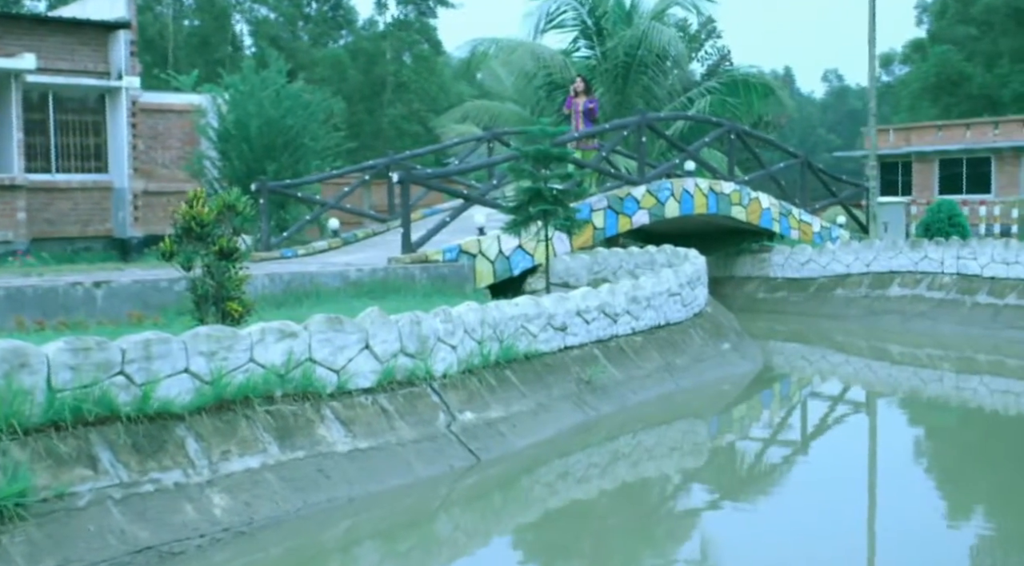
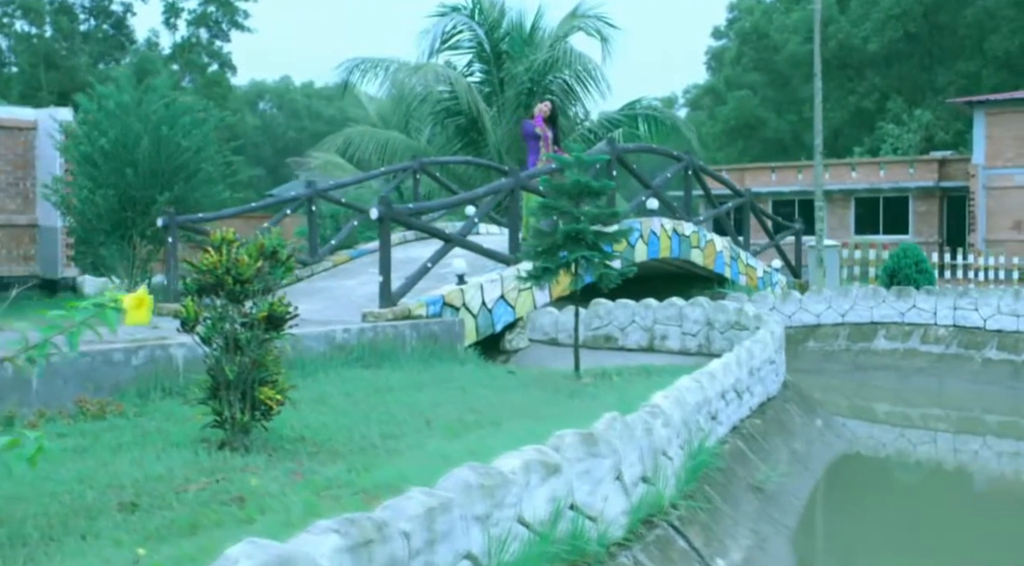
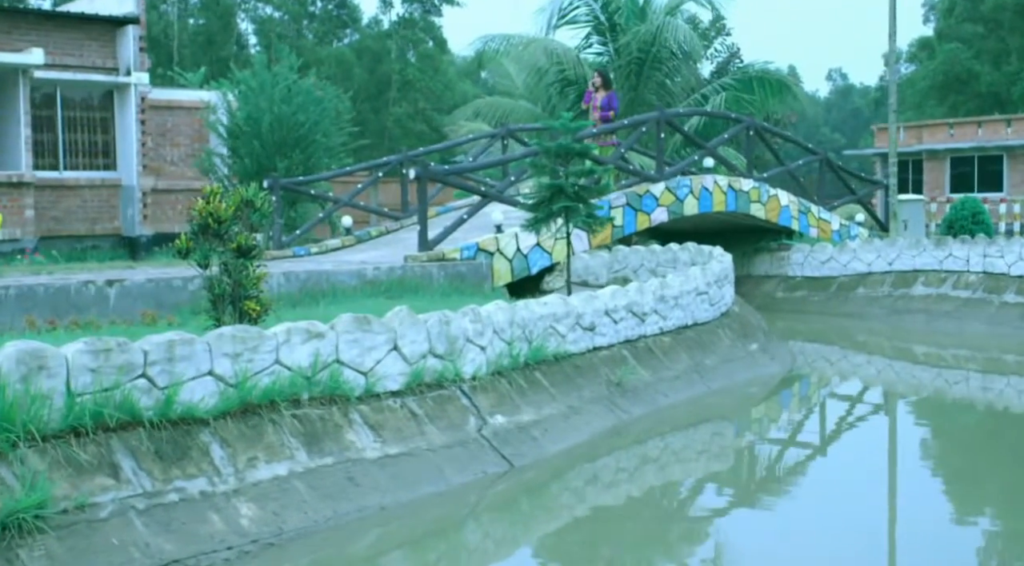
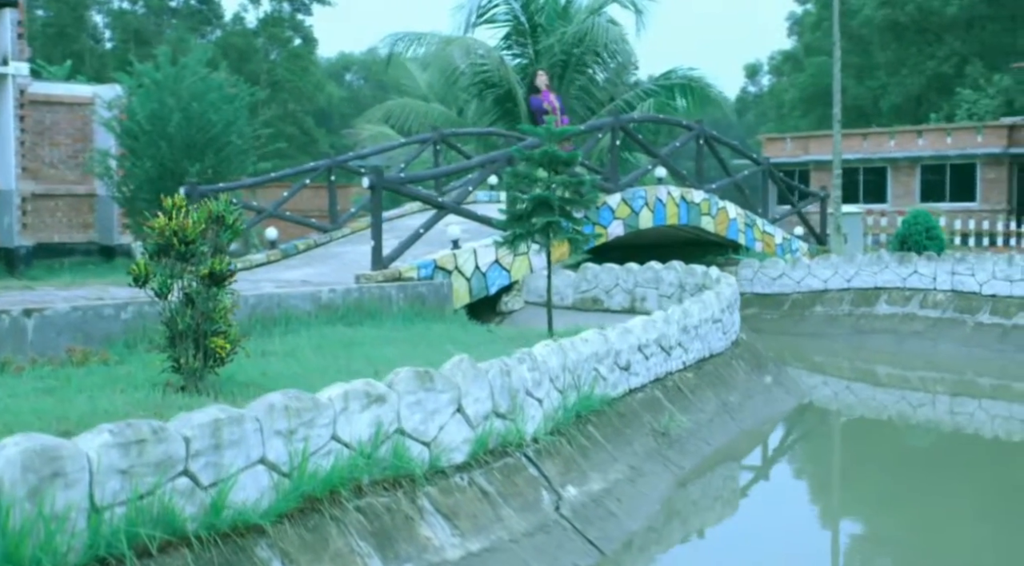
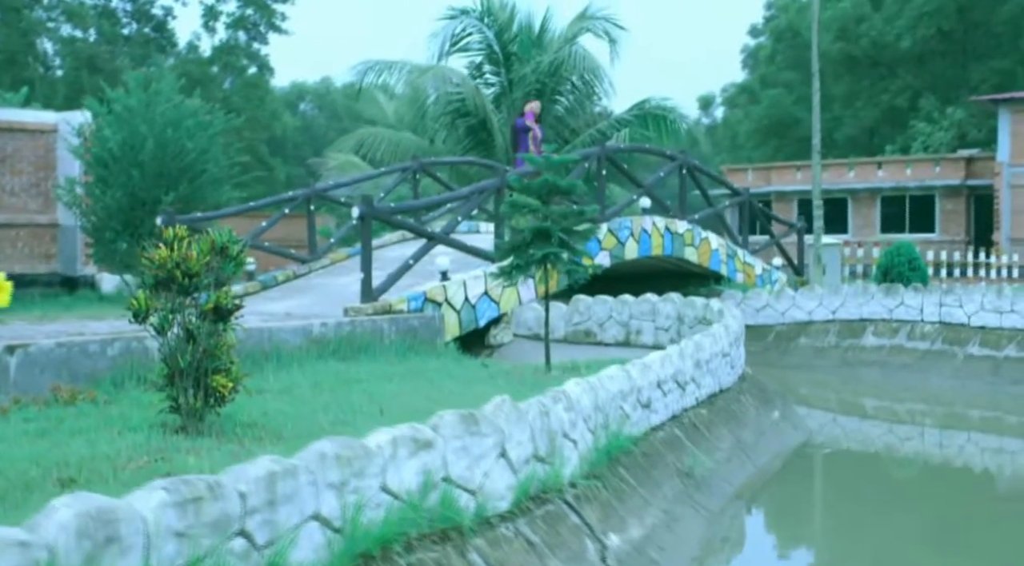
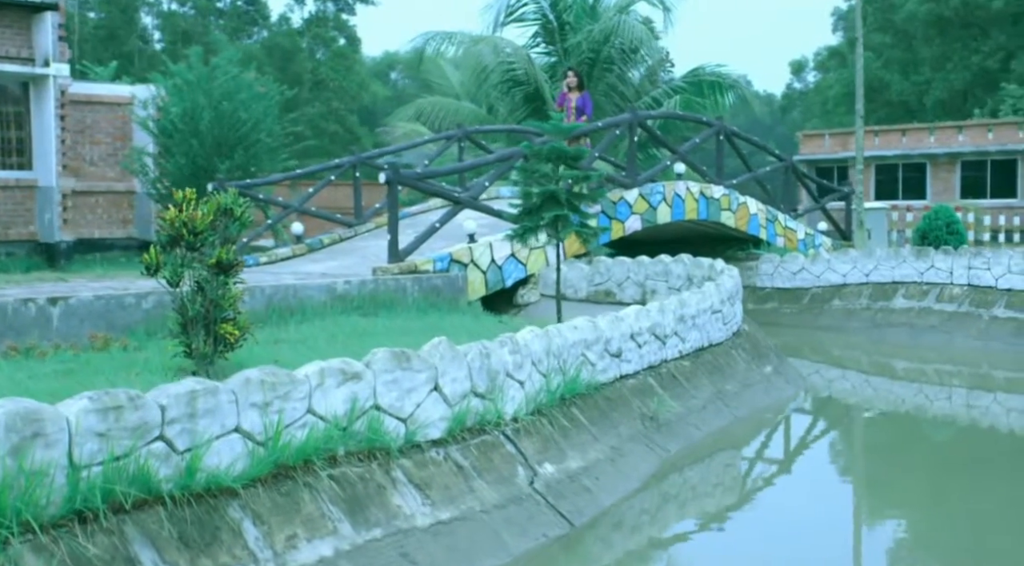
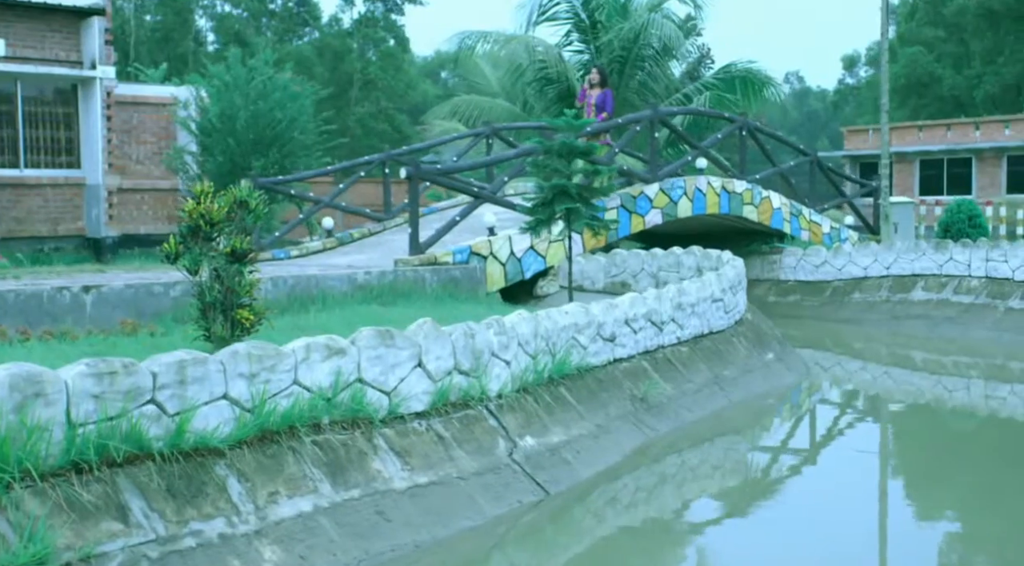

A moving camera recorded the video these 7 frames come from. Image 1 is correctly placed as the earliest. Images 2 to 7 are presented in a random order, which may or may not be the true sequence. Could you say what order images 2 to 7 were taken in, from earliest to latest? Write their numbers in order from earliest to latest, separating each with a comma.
3, 7, 6, 4, 5, 2
